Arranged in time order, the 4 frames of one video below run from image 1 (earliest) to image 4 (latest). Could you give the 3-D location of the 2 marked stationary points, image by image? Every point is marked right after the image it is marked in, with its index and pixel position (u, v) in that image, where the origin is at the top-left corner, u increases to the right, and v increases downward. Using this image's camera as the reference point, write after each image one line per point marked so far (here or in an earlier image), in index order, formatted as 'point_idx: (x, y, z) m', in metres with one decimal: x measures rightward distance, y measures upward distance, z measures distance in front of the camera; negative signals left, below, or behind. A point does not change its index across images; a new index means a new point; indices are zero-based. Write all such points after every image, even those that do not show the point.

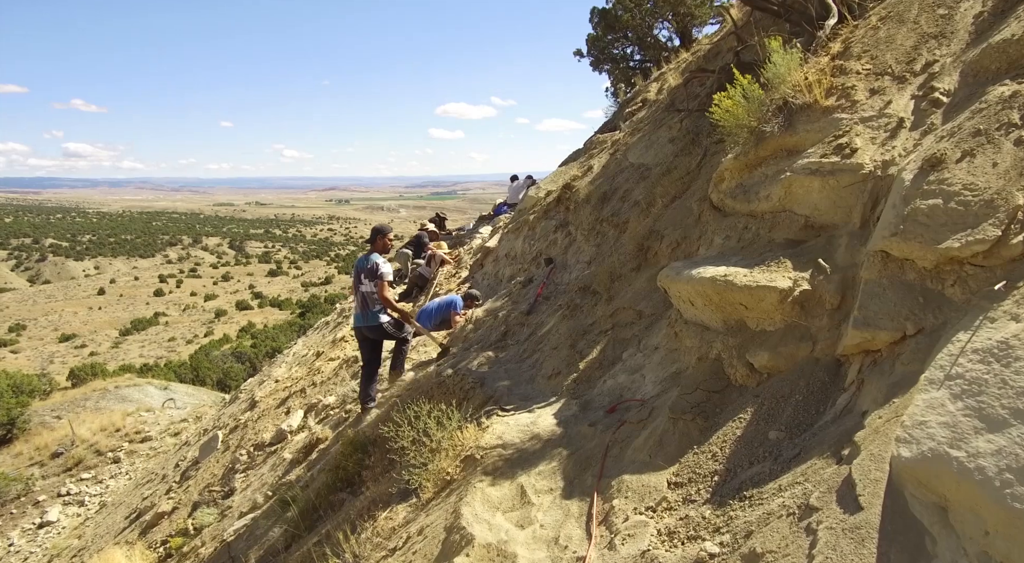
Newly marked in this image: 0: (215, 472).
0: (-4.2, -2.7, +10.7) m
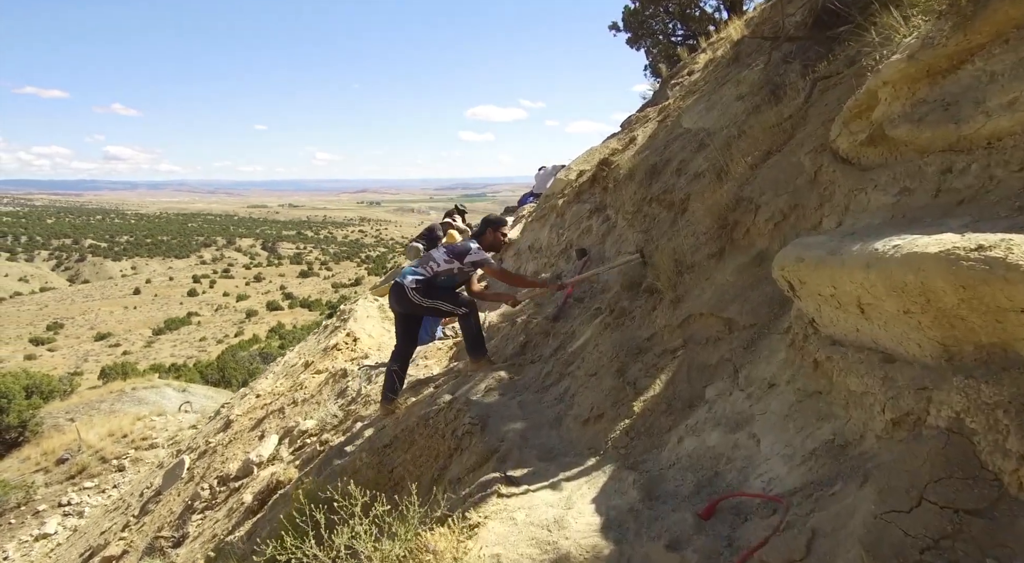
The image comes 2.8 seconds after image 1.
0: (-3.9, -2.6, +8.8) m
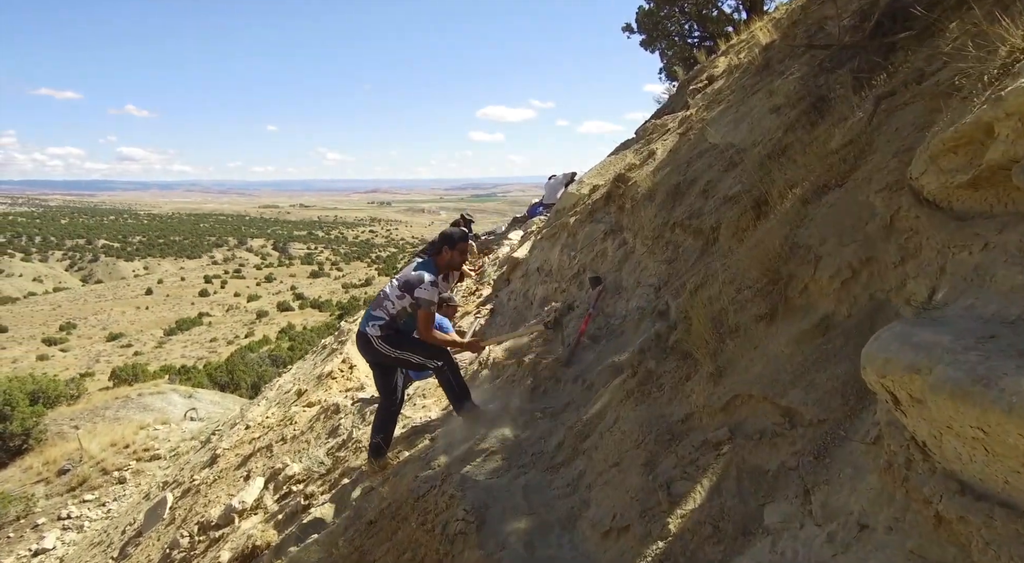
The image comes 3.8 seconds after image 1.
0: (-3.9, -2.9, +8.1) m
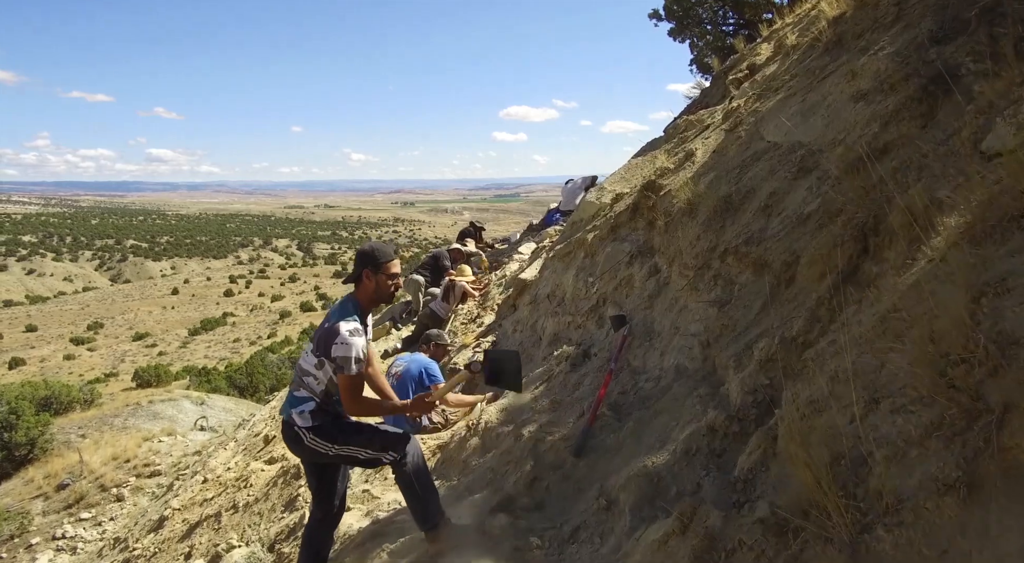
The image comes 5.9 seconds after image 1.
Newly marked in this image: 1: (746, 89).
0: (-3.8, -3.2, +6.6) m
1: (+2.4, +2.0, +7.7) m
